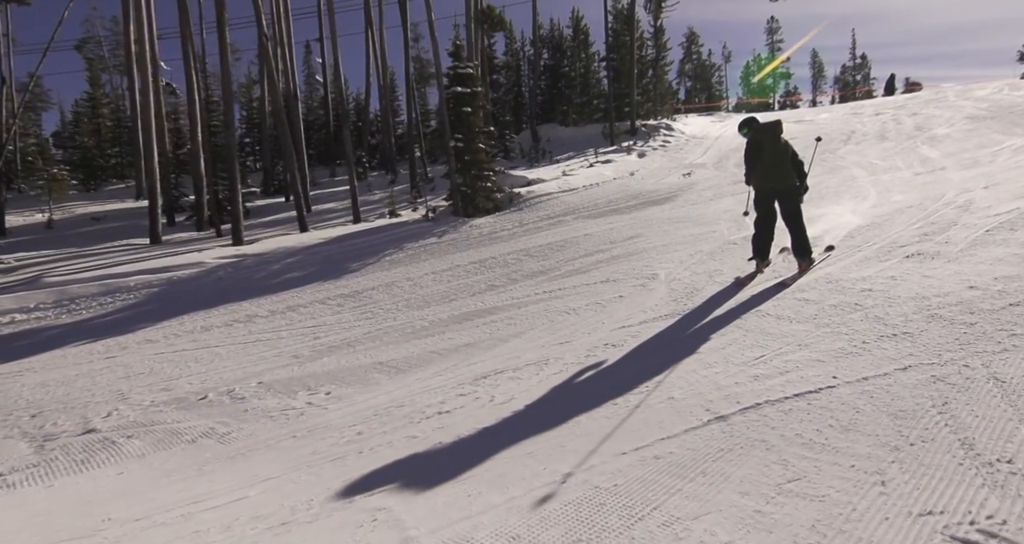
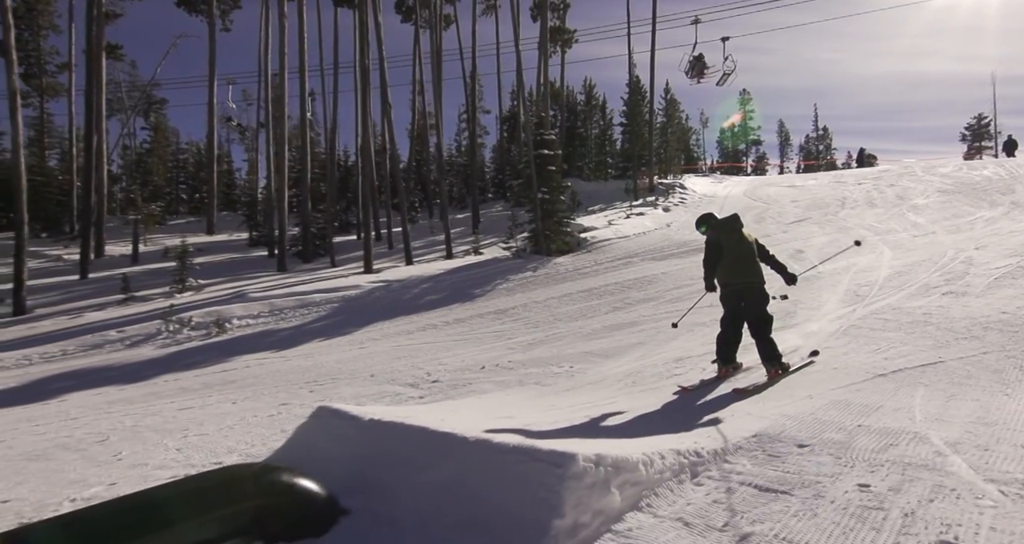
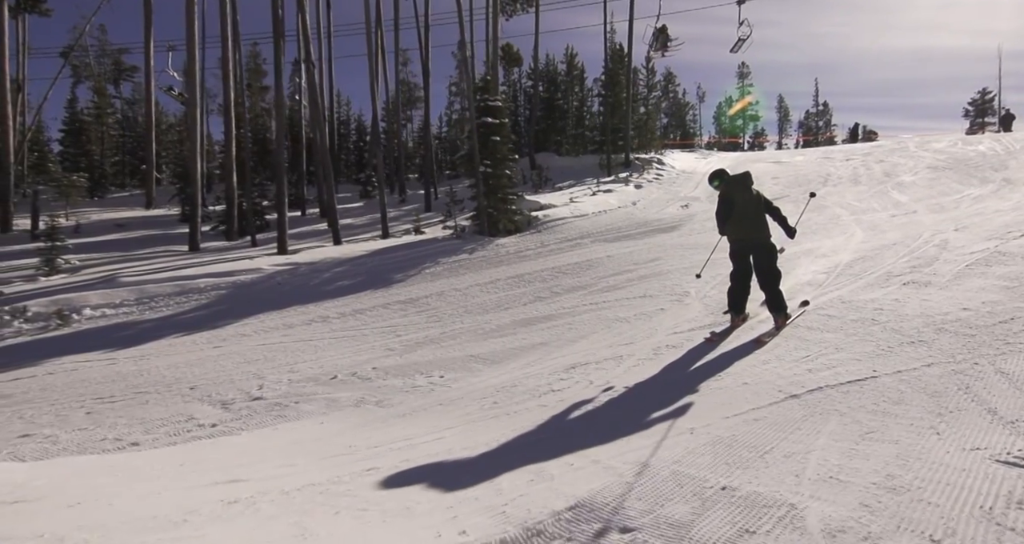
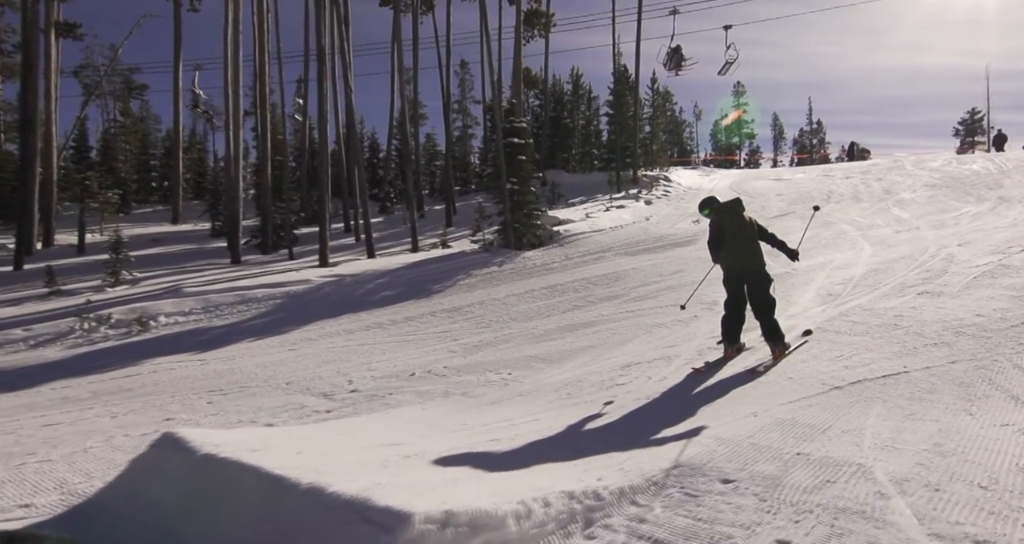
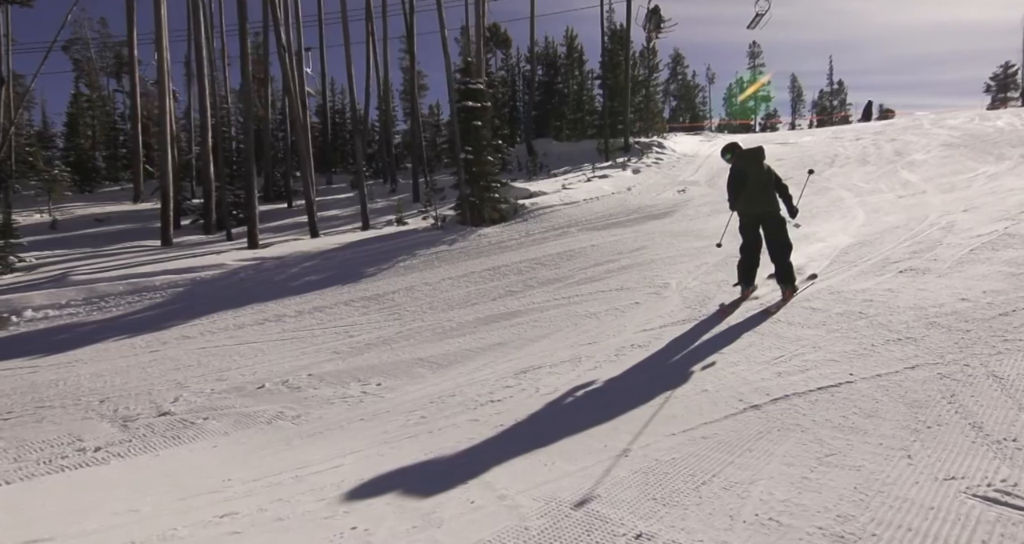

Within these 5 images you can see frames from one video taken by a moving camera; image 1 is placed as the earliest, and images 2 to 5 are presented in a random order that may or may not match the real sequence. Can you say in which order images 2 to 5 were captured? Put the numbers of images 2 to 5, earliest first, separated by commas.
5, 3, 4, 2
